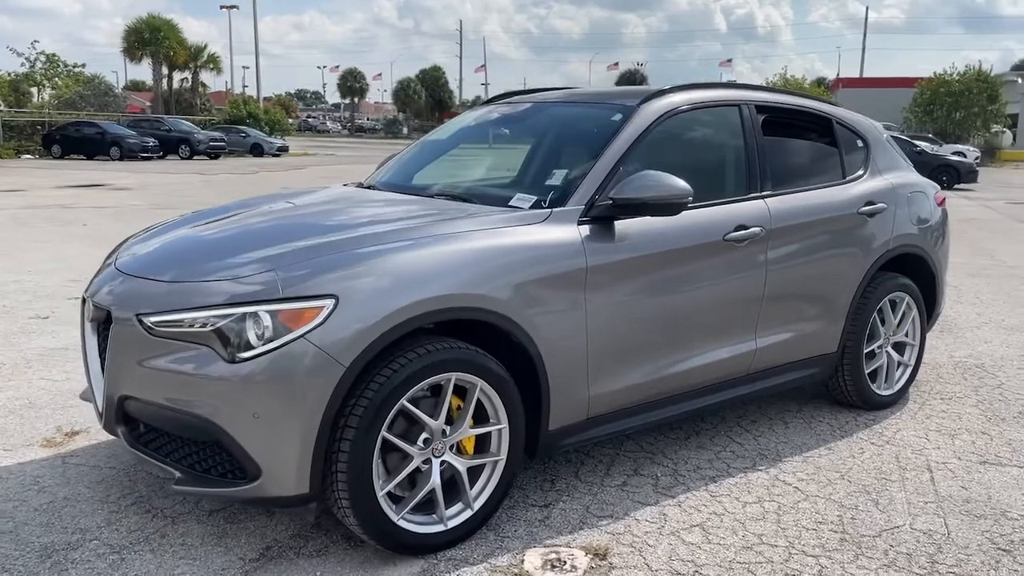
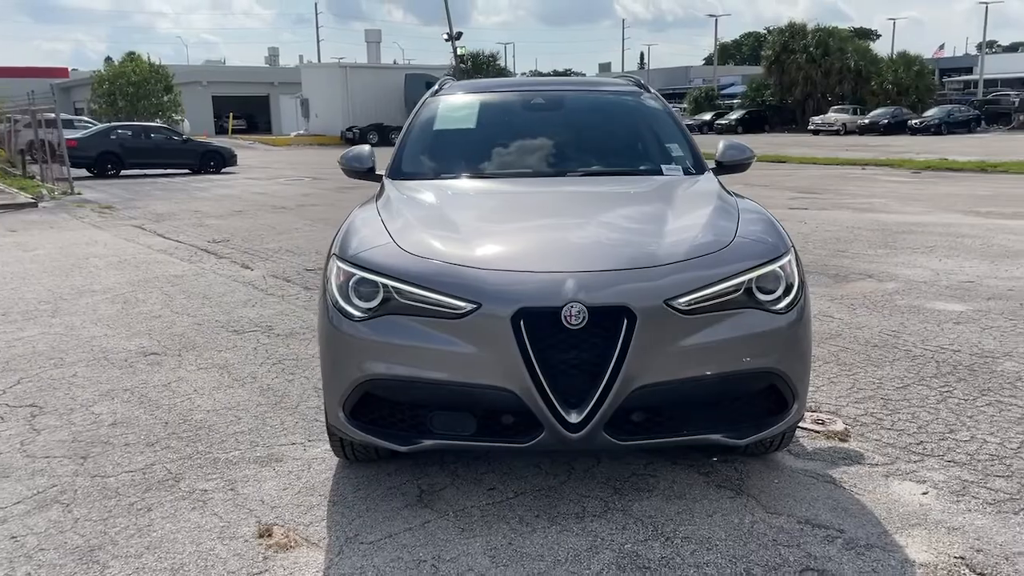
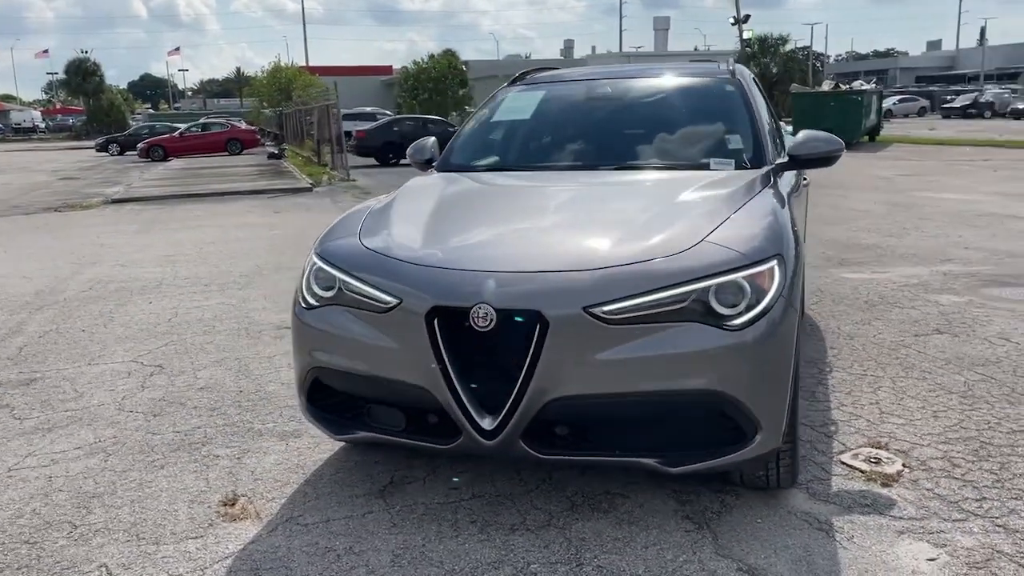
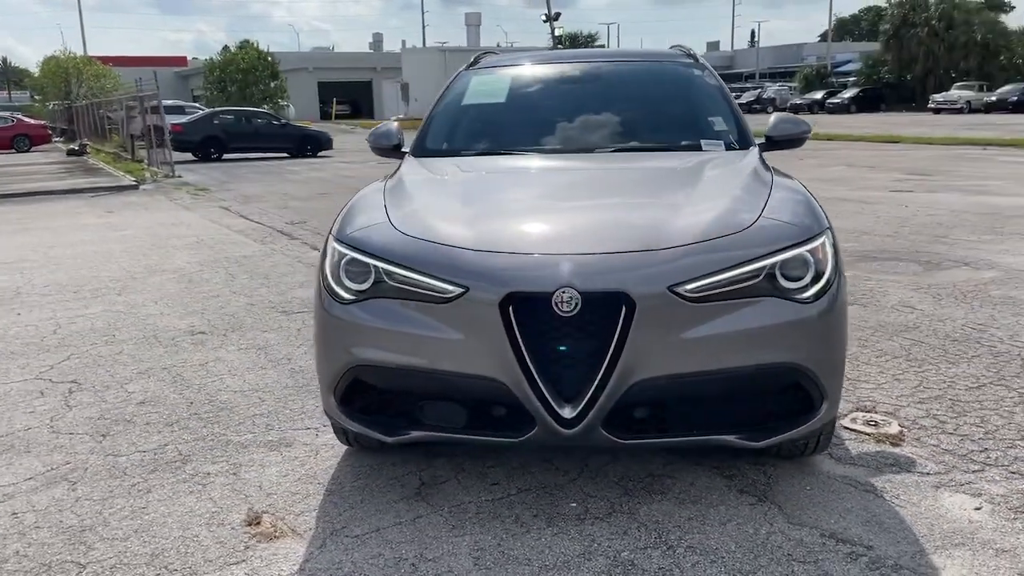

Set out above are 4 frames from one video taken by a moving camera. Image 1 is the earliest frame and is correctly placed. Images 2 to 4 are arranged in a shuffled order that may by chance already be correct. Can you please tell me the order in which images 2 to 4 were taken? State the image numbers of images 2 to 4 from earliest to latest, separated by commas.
3, 4, 2
